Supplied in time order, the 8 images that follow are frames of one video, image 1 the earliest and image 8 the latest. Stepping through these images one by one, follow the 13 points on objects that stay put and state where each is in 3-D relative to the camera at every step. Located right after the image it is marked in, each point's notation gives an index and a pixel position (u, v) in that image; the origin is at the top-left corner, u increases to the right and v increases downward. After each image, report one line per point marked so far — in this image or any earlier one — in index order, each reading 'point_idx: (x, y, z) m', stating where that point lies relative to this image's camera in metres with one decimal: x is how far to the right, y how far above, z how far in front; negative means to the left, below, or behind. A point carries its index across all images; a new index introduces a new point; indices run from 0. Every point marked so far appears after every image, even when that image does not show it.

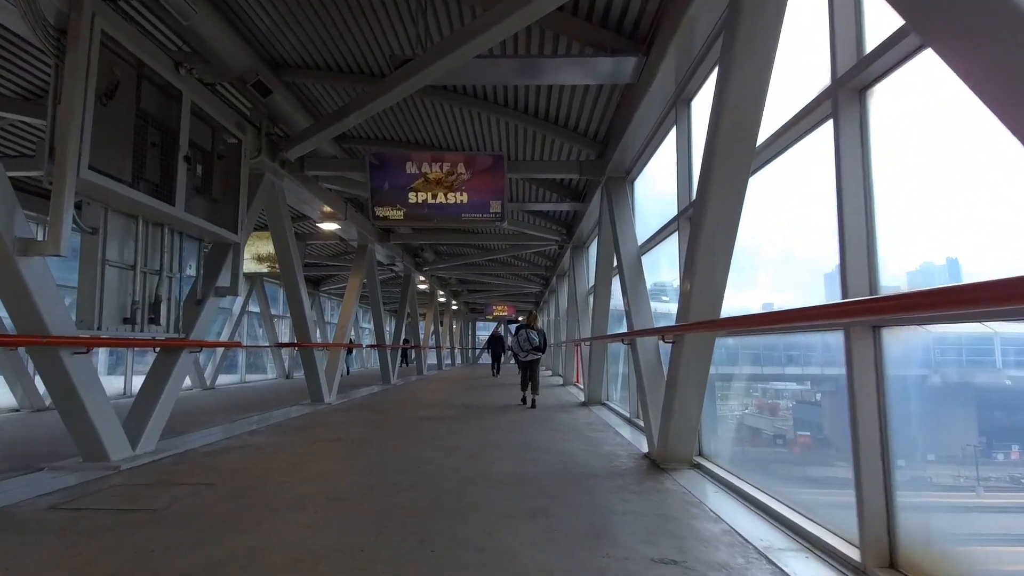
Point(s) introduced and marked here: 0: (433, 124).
0: (-1.0, +2.2, +7.5) m
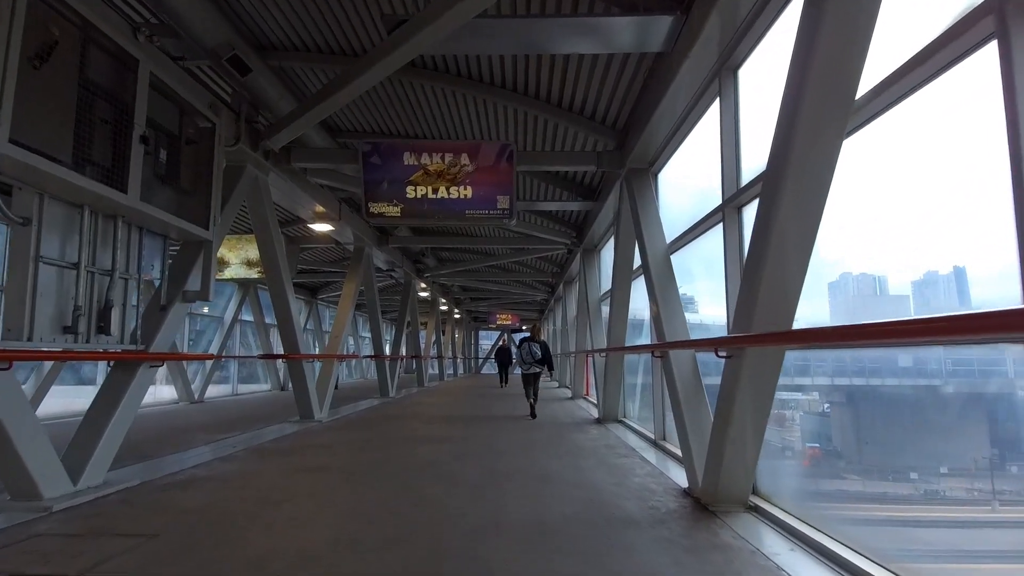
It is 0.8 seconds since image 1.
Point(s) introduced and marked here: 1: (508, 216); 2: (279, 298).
0: (-0.9, +2.1, +6.7) m
1: (0.0, +0.9, +6.7) m
2: (-3.2, -0.1, +7.8) m
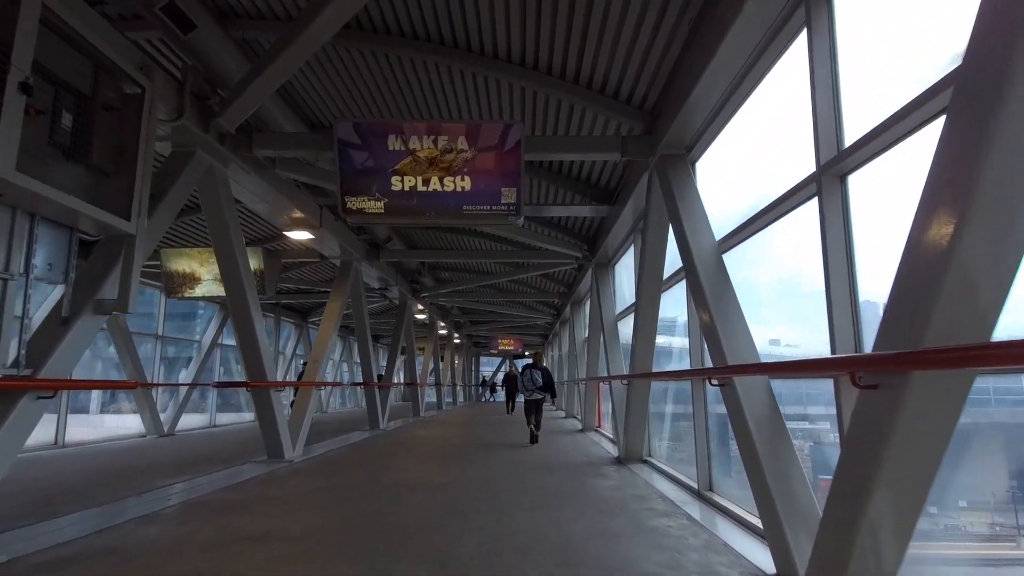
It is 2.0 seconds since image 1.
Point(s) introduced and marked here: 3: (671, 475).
0: (-0.9, +2.0, +5.6) m
1: (0.0, +0.7, +5.5) m
2: (-3.1, -0.3, +6.6) m
3: (+1.8, -2.1, +6.5) m
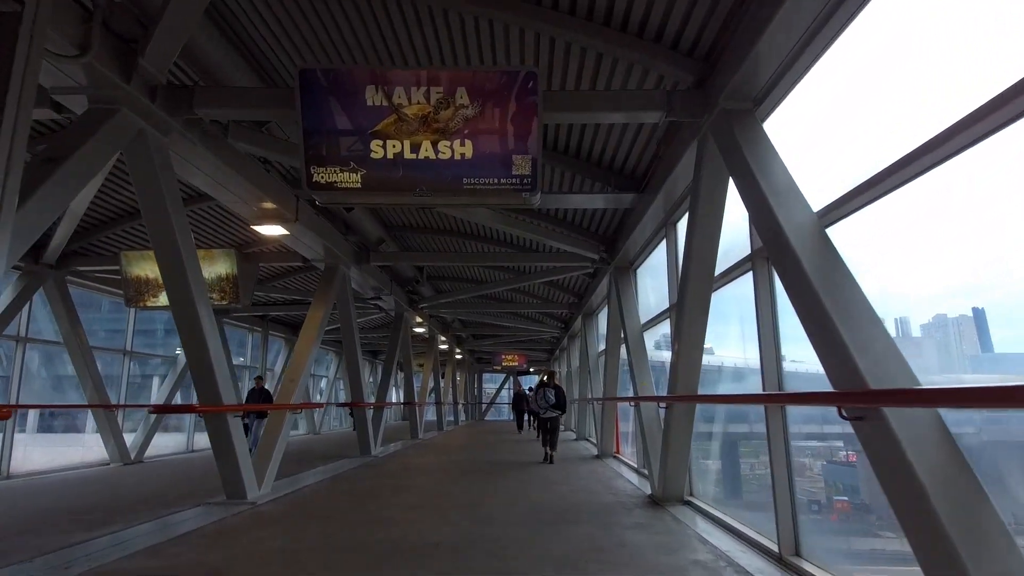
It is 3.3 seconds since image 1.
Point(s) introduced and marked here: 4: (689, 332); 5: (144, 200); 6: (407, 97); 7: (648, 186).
0: (-0.8, +2.0, +4.4) m
1: (+0.1, +0.8, +4.3) m
2: (-3.0, -0.3, +5.3) m
3: (+1.9, -2.1, +5.2) m
4: (+1.7, -0.4, +5.3) m
5: (-3.1, +0.8, +4.8) m
6: (-0.8, +1.4, +4.2) m
7: (+1.6, +1.2, +6.4) m
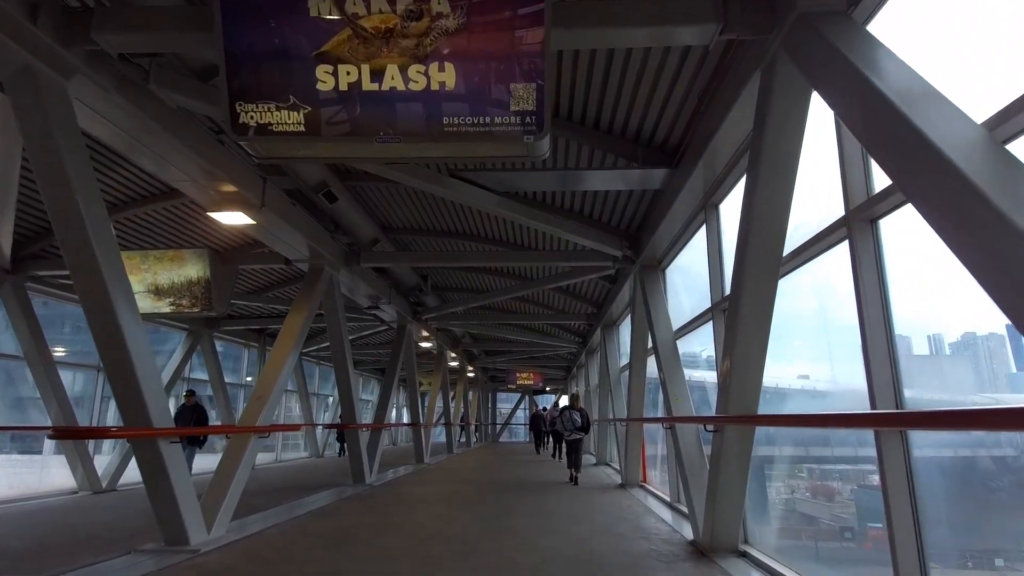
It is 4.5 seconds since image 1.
0: (-0.8, +2.1, +3.3) m
1: (+0.1, +0.9, +3.1) m
2: (-3.0, -0.3, +4.2) m
3: (+2.0, -2.0, +3.9) m
4: (+1.7, -0.3, +4.1) m
5: (-3.1, +0.8, +3.7) m
6: (-0.8, +1.5, +3.1) m
7: (+1.6, +1.3, +5.2) m
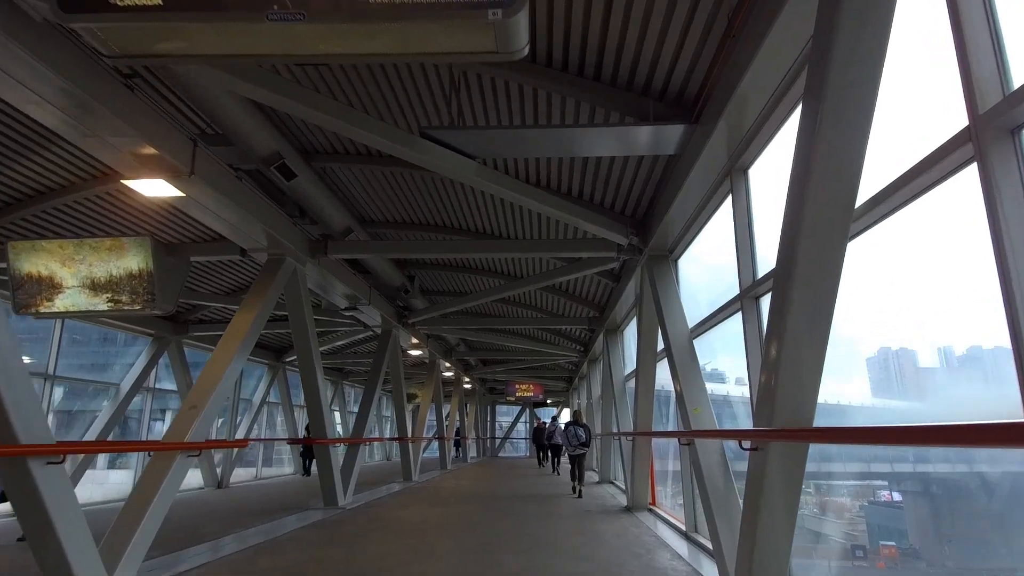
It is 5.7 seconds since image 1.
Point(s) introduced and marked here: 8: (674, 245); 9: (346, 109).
0: (-0.9, +2.3, +2.3) m
1: (0.0, +1.1, +2.1) m
2: (-3.1, -0.1, +3.2) m
3: (+1.8, -1.9, +2.8) m
4: (+1.6, -0.1, +3.1) m
5: (-3.2, +1.0, +2.7) m
6: (-0.9, +1.7, +2.1) m
7: (+1.5, +1.4, +4.2) m
8: (+1.9, +0.5, +6.7) m
9: (-1.3, +1.4, +4.3) m
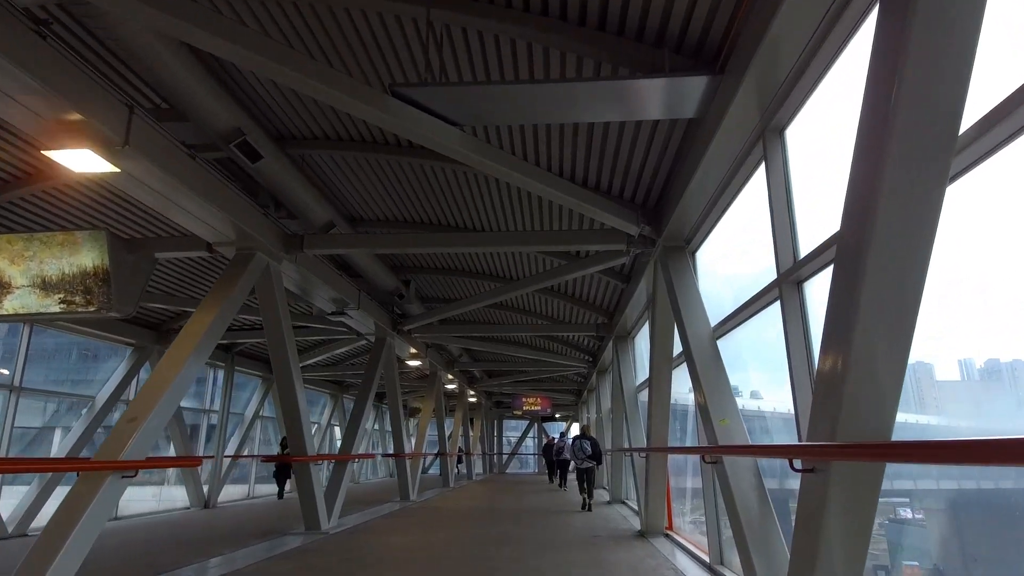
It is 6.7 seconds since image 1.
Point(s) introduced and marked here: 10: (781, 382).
0: (-1.0, +2.4, +1.7) m
1: (-0.1, +1.2, +1.4) m
2: (-3.2, 0.0, +2.5) m
3: (+1.7, -1.7, +2.0) m
4: (+1.5, 0.0, +2.3) m
5: (-3.3, +1.1, +2.1) m
6: (-1.1, +1.8, +1.4) m
7: (+1.4, +1.5, +3.5) m
8: (+1.9, +0.5, +6.0) m
9: (-1.3, +1.4, +3.6) m
10: (+1.9, -0.7, +4.0) m
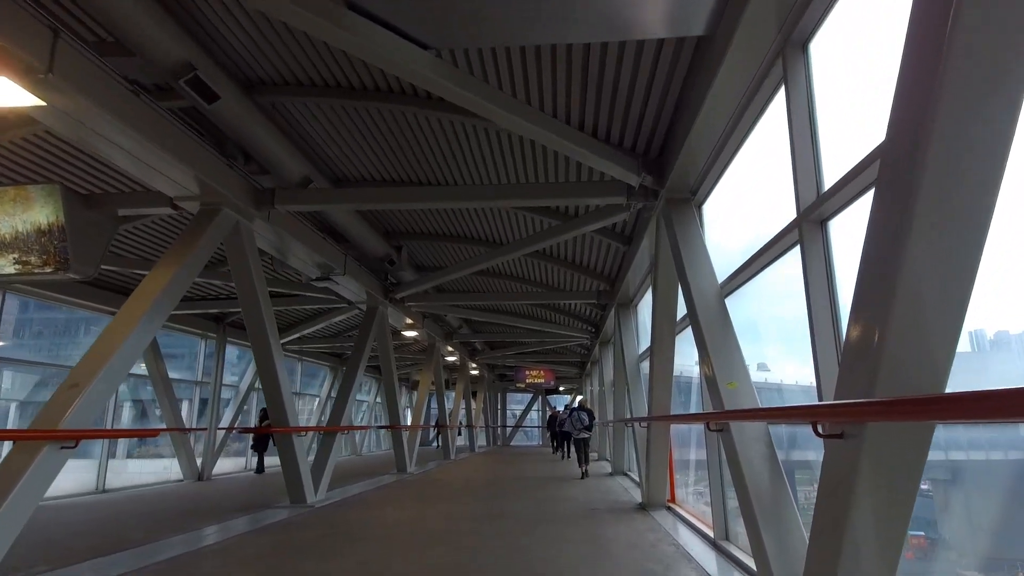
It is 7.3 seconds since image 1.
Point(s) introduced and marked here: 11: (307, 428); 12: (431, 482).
0: (-1.2, +2.7, +1.1) m
1: (-0.3, +1.4, +0.9) m
2: (-3.4, +0.2, +2.1) m
3: (+1.6, -1.5, +1.6) m
4: (+1.3, +0.3, +1.8) m
5: (-3.5, +1.3, +1.6) m
6: (-1.2, +2.0, +0.8) m
7: (+1.3, +1.8, +2.9) m
8: (+1.8, +1.0, +5.4) m
9: (-1.5, +1.8, +3.1) m
10: (+1.8, -0.3, +3.6) m
11: (-2.7, -1.9, +7.3) m
12: (-1.6, -3.9, +11.4) m
